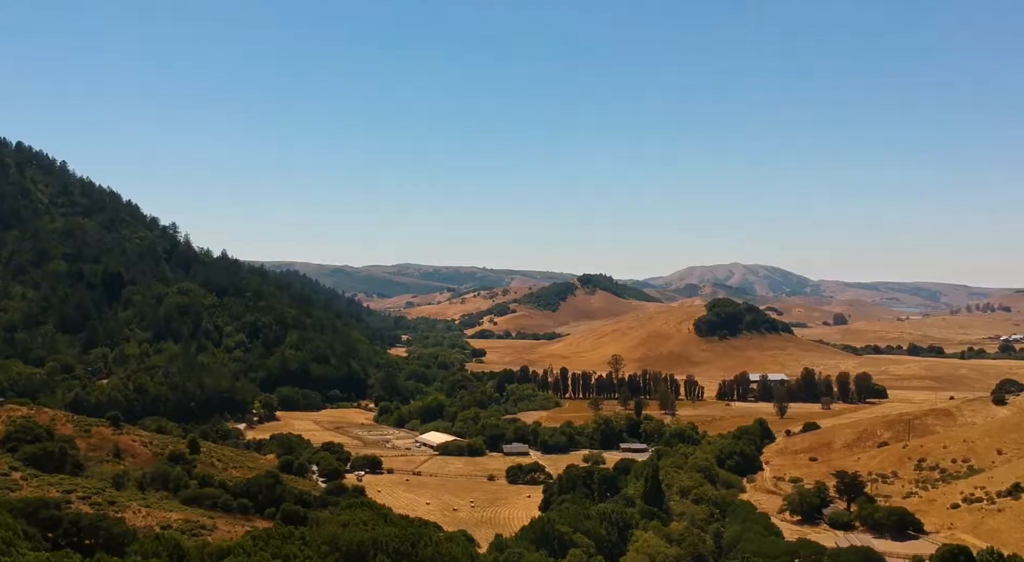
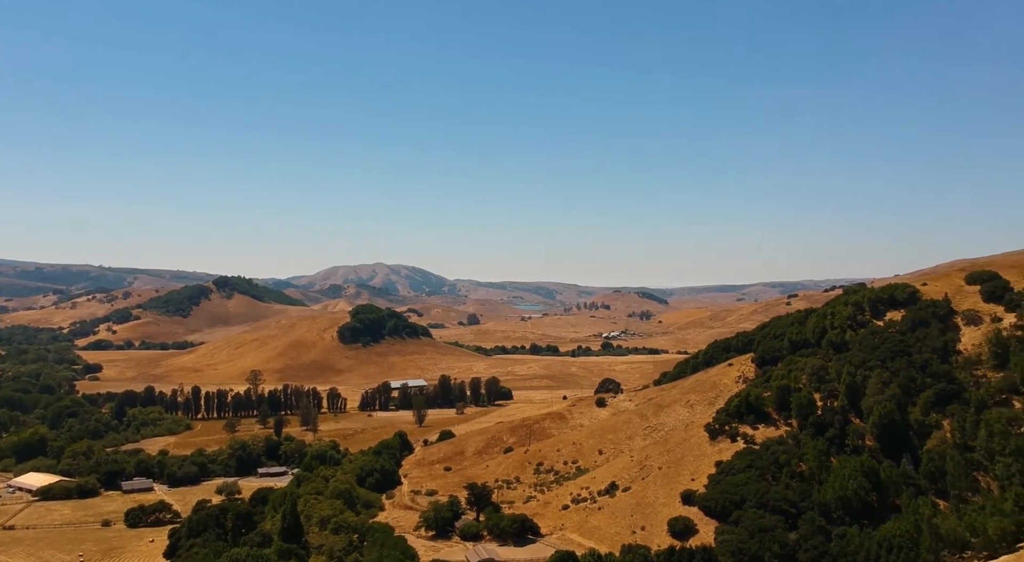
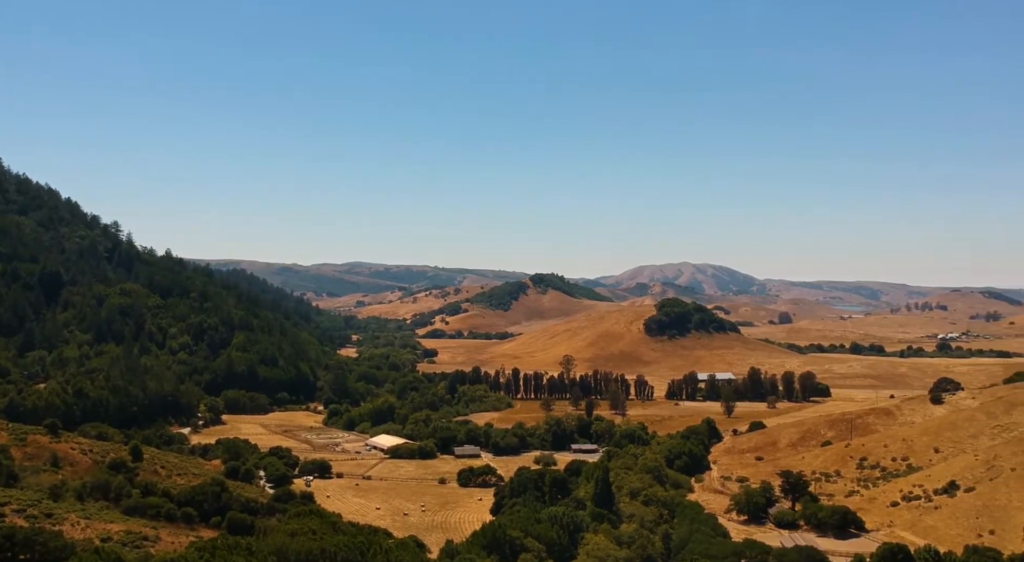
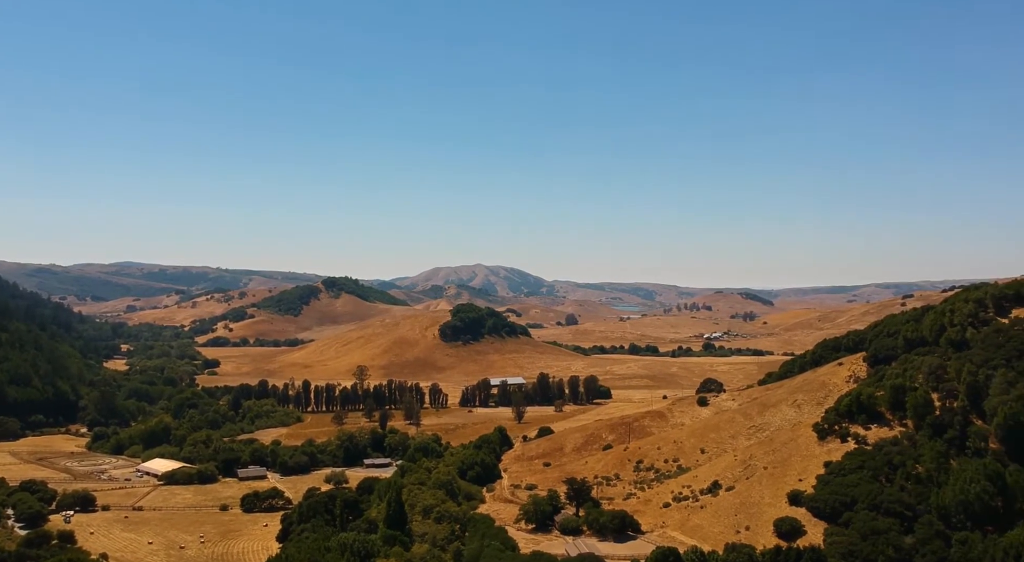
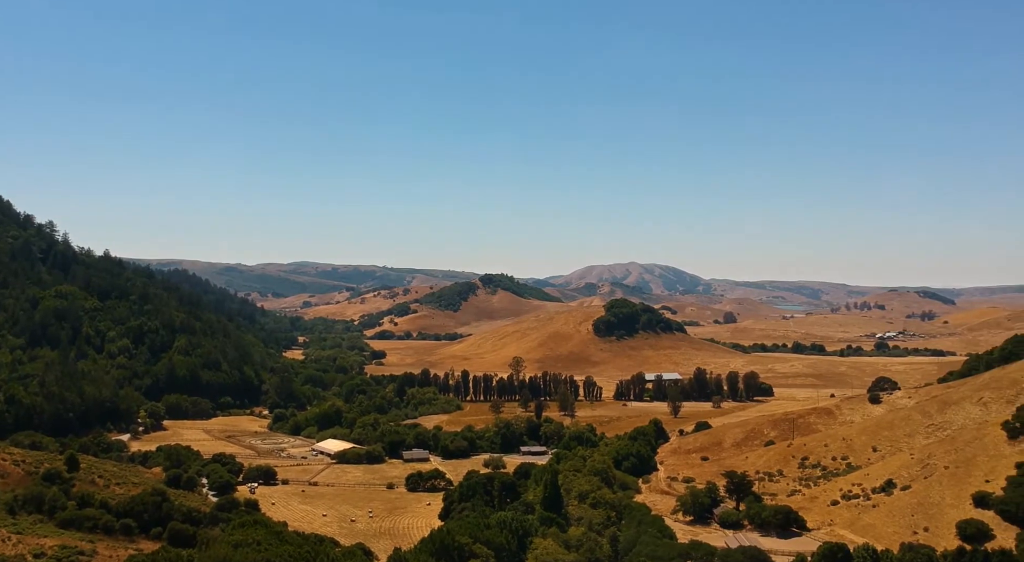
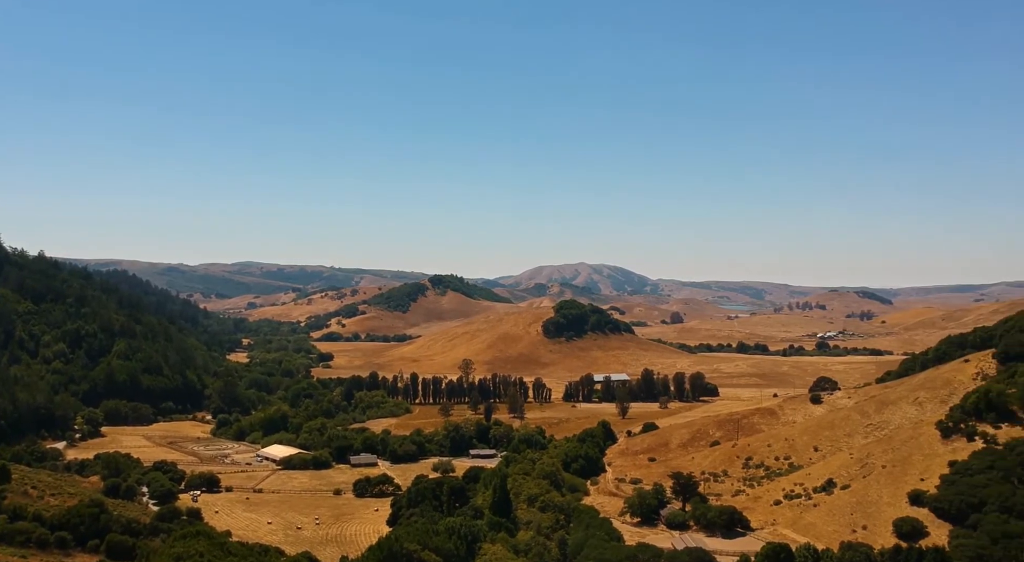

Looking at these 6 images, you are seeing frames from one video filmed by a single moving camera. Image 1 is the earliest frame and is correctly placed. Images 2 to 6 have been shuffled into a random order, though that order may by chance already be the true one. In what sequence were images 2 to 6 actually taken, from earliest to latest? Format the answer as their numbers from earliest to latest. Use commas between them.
3, 5, 6, 4, 2
